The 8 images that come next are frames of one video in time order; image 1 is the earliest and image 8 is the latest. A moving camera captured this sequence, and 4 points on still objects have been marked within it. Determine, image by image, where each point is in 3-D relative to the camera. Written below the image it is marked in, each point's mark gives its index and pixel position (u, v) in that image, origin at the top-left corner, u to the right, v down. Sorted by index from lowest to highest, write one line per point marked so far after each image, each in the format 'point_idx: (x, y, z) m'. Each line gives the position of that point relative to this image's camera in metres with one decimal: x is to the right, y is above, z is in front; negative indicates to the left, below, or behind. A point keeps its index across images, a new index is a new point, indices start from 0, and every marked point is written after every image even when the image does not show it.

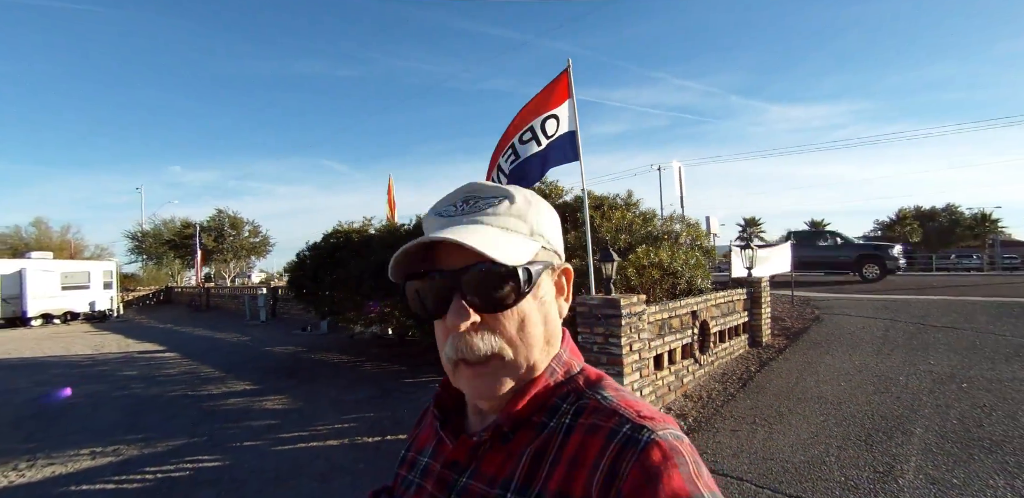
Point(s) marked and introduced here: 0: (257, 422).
0: (-3.2, -2.2, +6.1) m
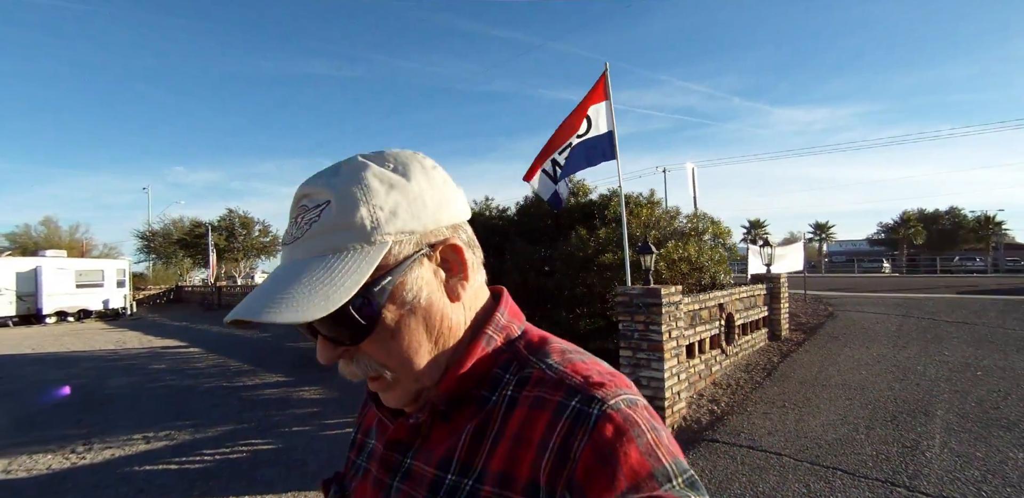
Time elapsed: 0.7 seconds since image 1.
0: (-2.8, -2.2, +6.4) m
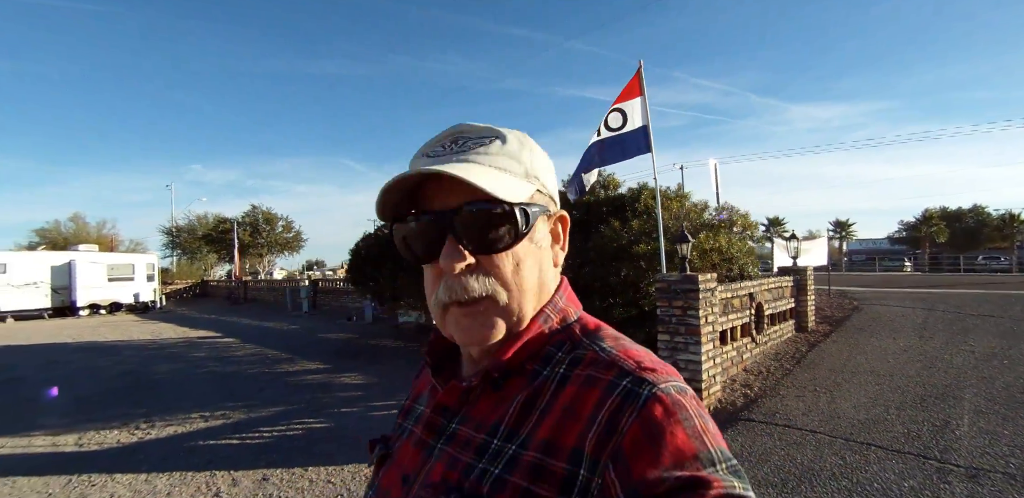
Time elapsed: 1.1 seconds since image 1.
0: (-2.4, -2.0, +6.7) m
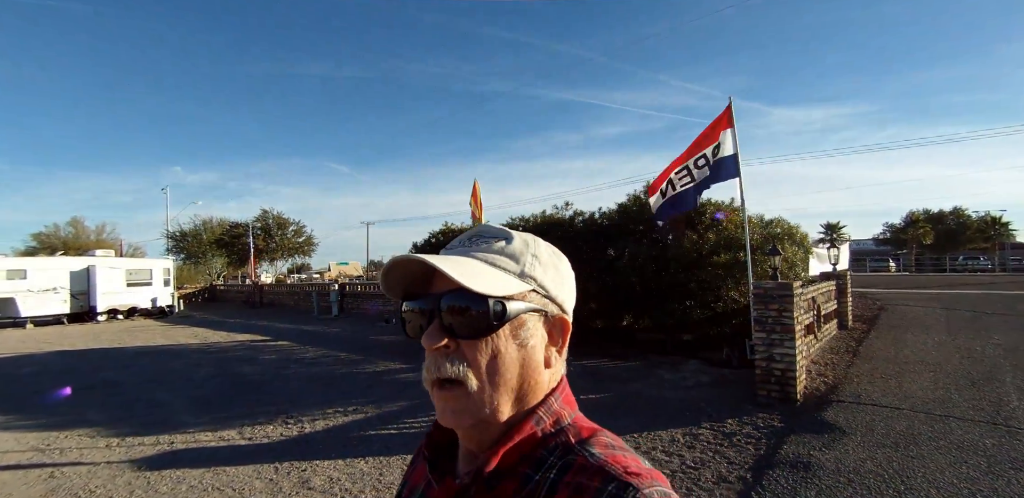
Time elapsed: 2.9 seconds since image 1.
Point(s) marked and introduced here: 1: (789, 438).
0: (-1.0, -2.2, +7.6) m
1: (+2.7, -1.8, +4.6) m
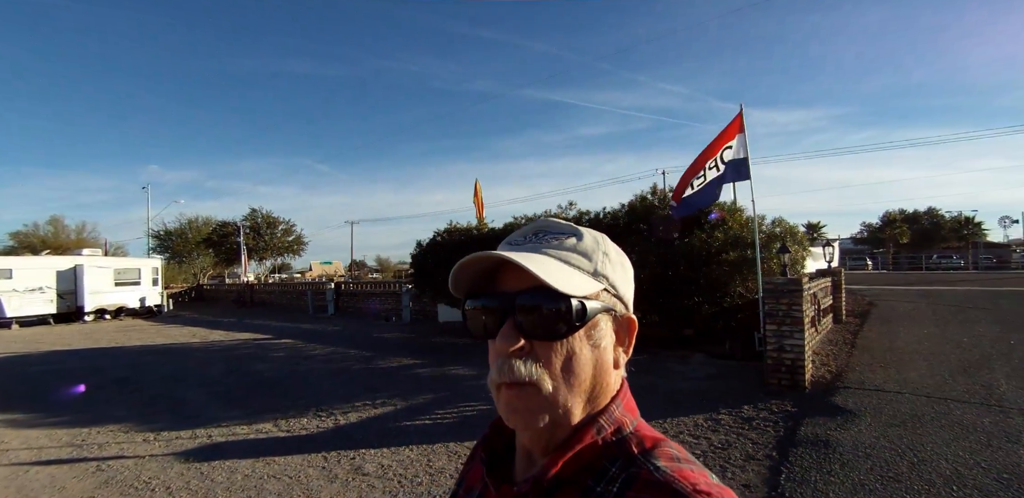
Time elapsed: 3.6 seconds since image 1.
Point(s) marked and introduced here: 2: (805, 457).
0: (-0.6, -2.2, +7.9) m
1: (+3.1, -1.8, +5.0) m
2: (+2.6, -1.9, +4.3) m
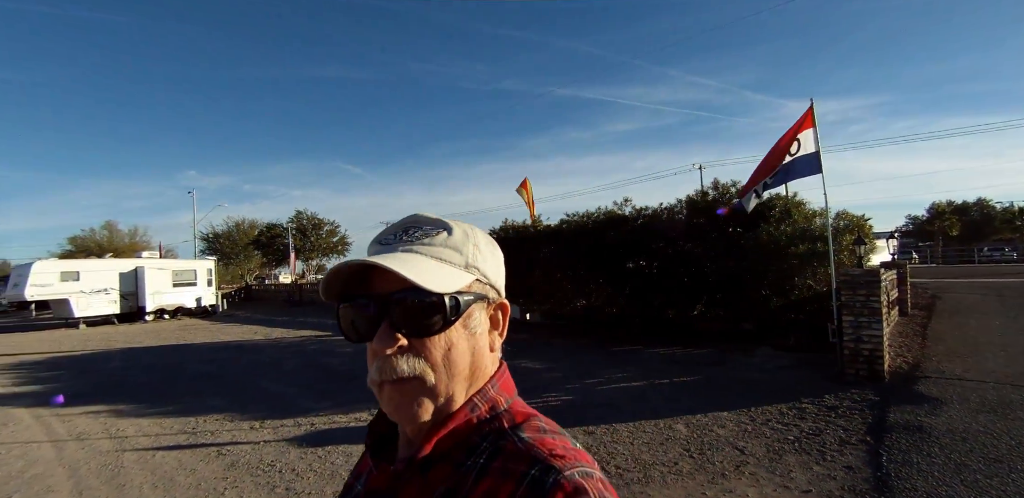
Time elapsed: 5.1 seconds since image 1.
0: (+0.6, -2.2, +8.2) m
1: (+4.2, -1.7, +5.2) m
2: (+3.7, -1.8, +4.5) m
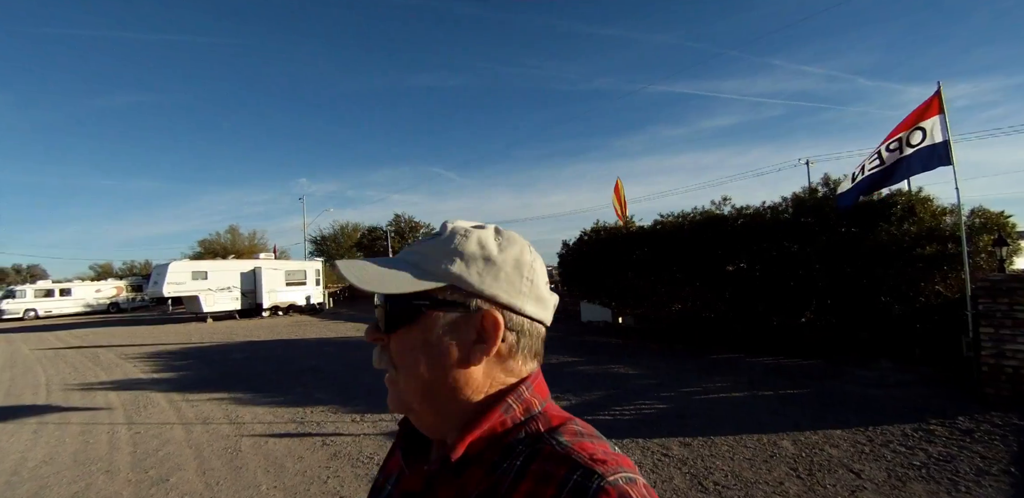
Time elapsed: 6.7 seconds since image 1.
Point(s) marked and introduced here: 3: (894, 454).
0: (+2.1, -2.3, +8.2) m
1: (+5.2, -1.8, +4.7) m
2: (+4.6, -1.9, +4.0) m
3: (+3.8, -2.1, +4.8) m
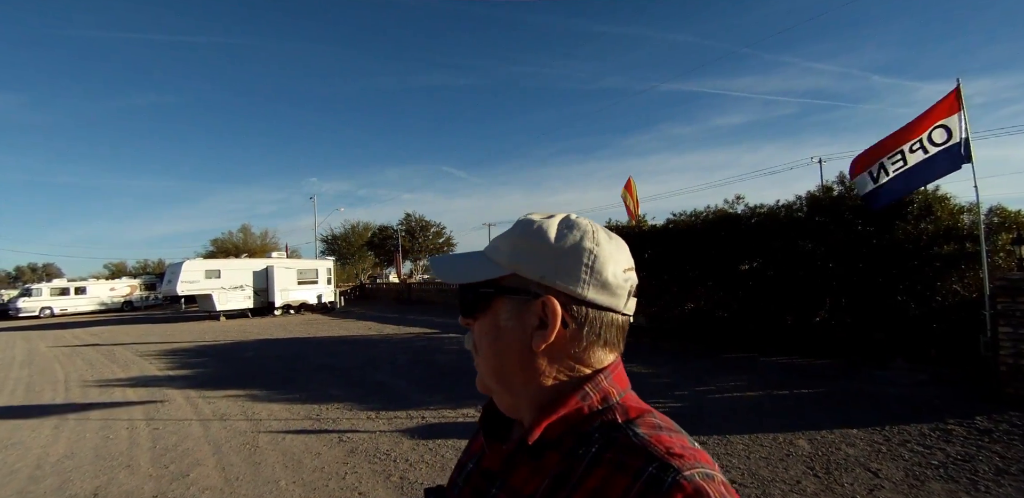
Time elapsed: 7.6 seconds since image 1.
0: (+2.4, -2.3, +8.3) m
1: (+5.4, -1.8, +4.6) m
2: (+4.7, -1.9, +4.0) m
3: (+4.0, -2.1, +4.8) m
